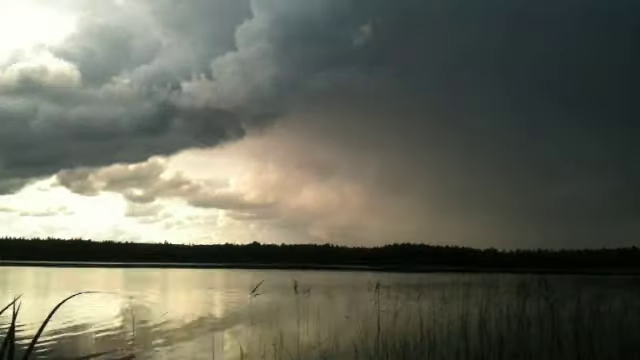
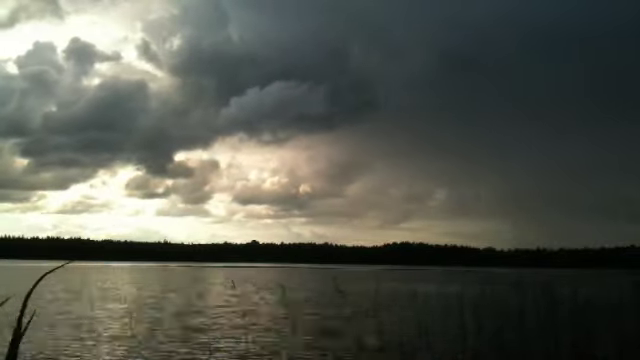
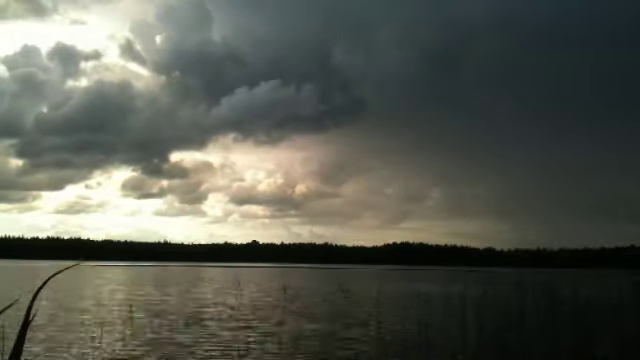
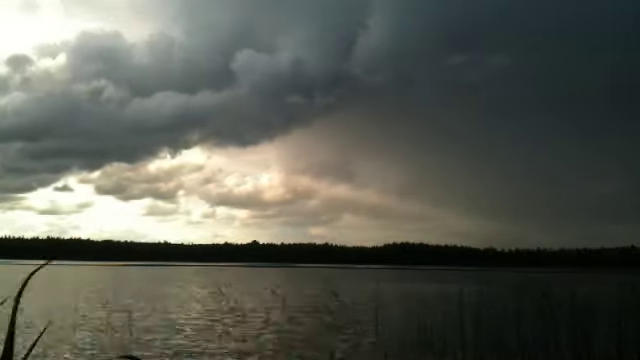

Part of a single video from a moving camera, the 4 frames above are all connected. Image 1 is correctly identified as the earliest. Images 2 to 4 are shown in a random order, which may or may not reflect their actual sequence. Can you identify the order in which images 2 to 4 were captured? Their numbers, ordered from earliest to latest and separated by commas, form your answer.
4, 3, 2
